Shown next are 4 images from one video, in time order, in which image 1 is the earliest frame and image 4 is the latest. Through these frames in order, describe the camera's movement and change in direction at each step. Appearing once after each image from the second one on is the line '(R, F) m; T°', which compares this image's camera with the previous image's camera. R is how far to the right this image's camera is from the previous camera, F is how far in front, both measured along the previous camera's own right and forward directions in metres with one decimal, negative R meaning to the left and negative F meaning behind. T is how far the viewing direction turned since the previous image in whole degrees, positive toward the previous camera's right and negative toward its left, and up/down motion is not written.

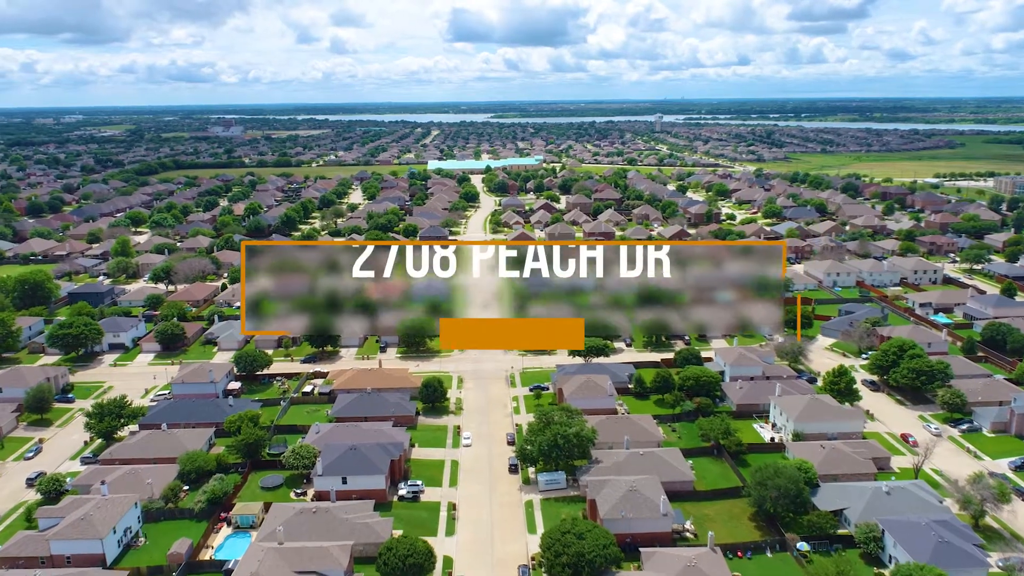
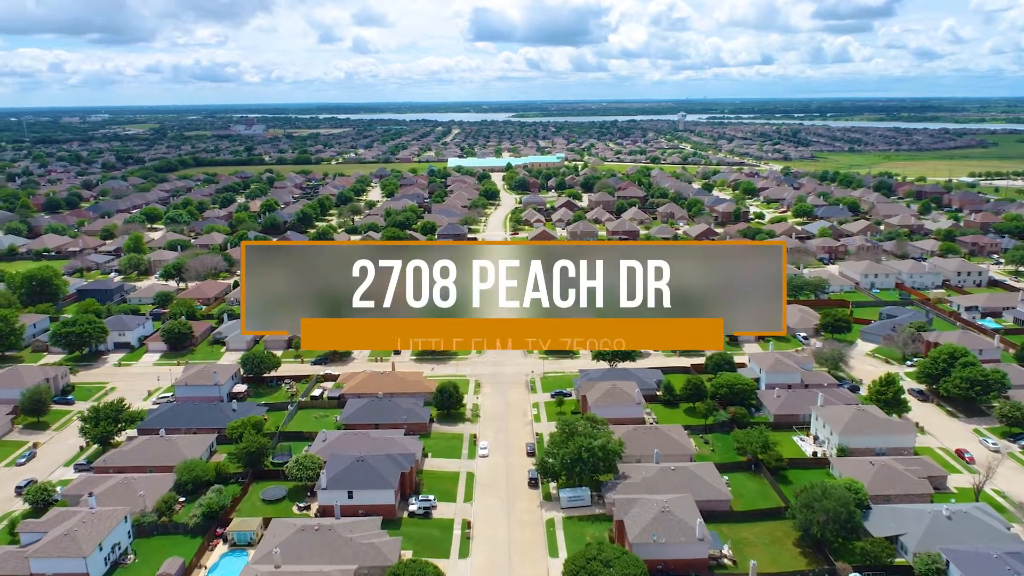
(-0.1, +3.1) m; -1°
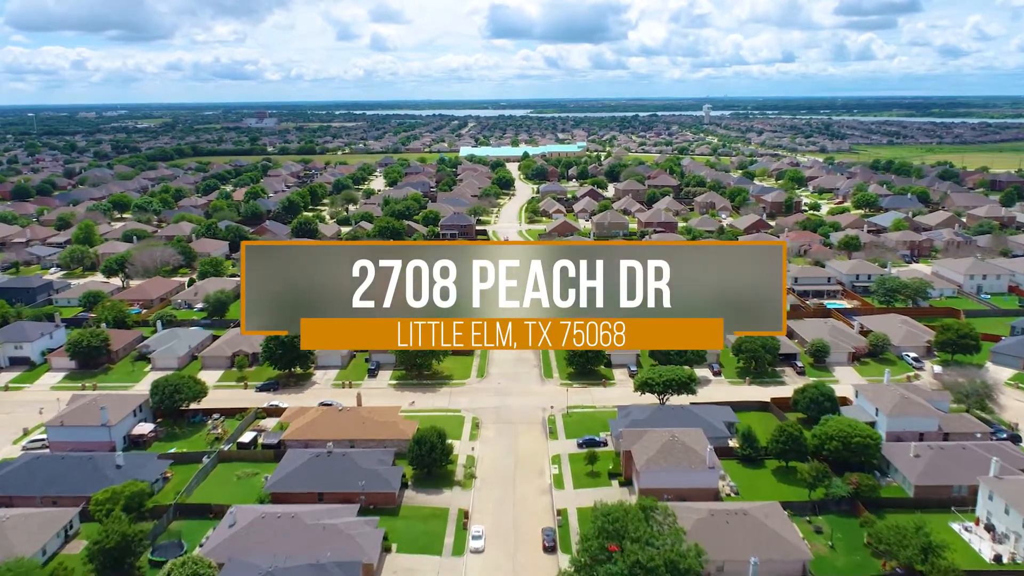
(+0.2, +14.6) m; -1°
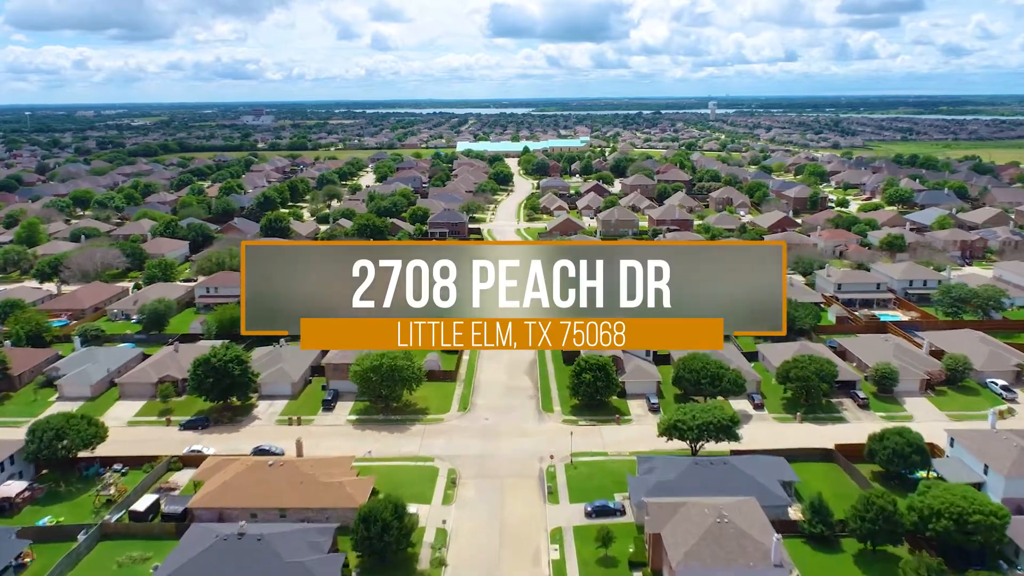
(+0.5, +8.8) m; 0°
